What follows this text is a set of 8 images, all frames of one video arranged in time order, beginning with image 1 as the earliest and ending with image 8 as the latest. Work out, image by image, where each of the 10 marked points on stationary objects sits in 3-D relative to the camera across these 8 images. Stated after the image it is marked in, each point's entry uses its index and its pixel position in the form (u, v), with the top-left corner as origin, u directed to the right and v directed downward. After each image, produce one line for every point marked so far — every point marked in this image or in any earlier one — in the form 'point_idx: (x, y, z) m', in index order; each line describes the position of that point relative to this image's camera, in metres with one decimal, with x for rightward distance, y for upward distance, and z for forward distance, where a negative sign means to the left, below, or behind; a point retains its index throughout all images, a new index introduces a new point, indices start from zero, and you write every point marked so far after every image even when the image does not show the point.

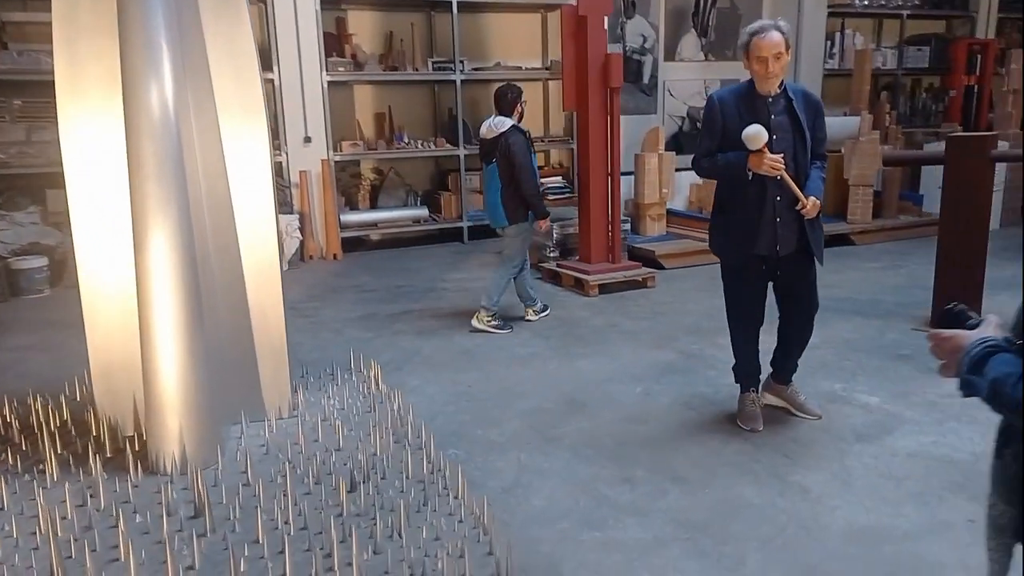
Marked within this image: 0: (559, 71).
0: (+0.5, +2.2, +7.7) m
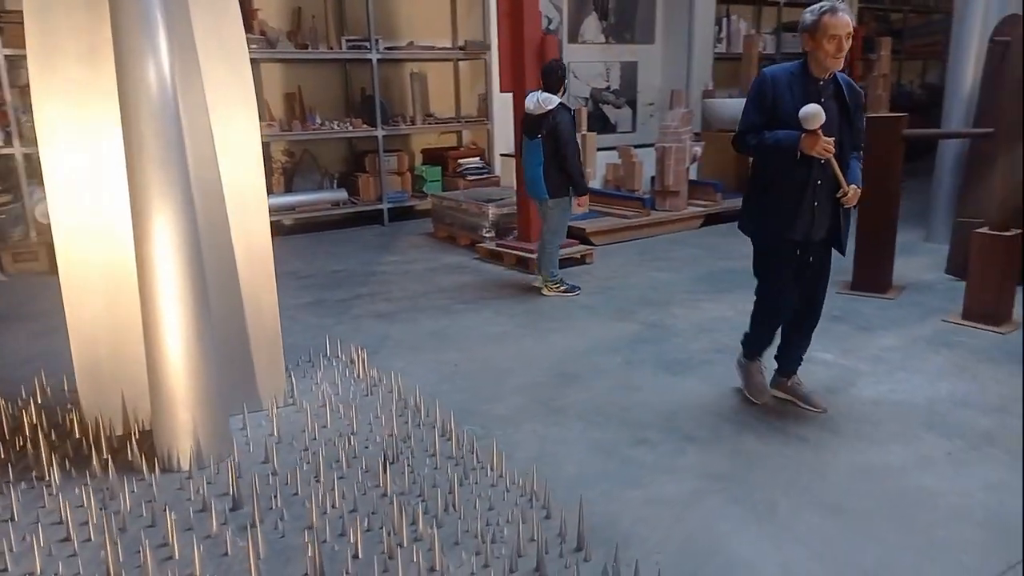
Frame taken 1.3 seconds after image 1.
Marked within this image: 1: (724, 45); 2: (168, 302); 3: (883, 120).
0: (-0.4, +2.4, +7.7) m
1: (+2.7, +3.1, +9.7) m
2: (-1.2, 0.0, +2.6) m
3: (+2.1, +1.0, +4.4) m
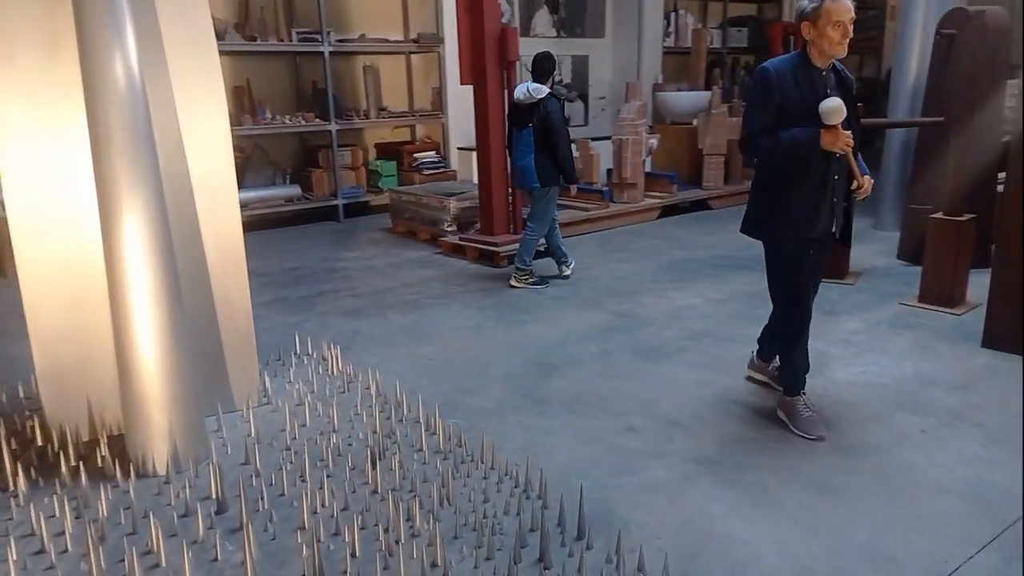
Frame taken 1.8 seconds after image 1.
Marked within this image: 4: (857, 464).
0: (-0.9, +2.4, +7.6) m
1: (+2.1, +3.2, +9.8) m
2: (-1.2, 0.0, +2.4) m
3: (+1.9, +1.0, +4.5) m
4: (+1.1, -0.6, +2.4) m
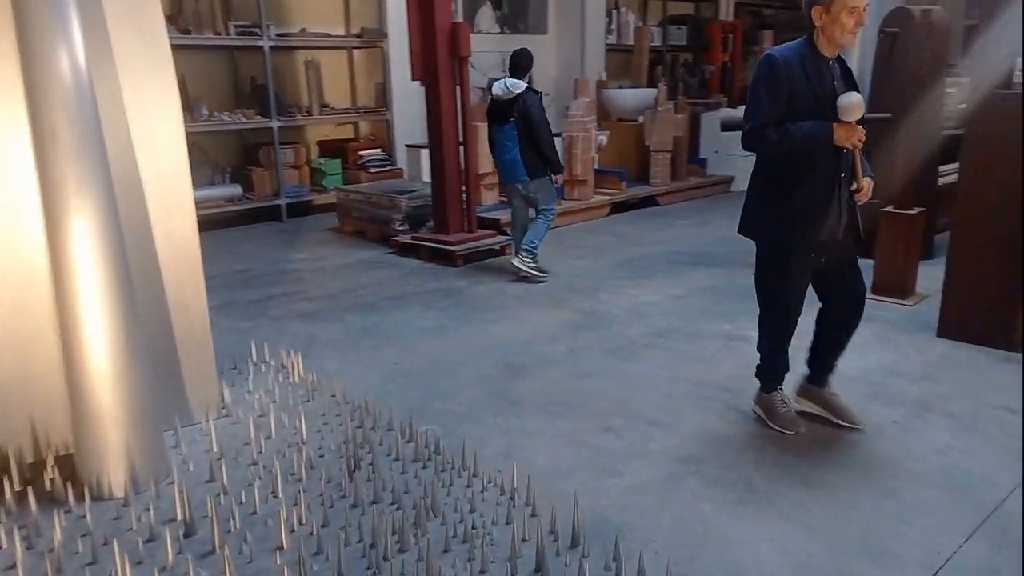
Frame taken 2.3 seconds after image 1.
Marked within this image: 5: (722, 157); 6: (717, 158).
0: (-1.4, +2.4, +7.5) m
1: (+1.3, +3.3, +9.8) m
2: (-1.3, -0.1, +2.3) m
3: (+1.7, +1.1, +4.6) m
4: (+1.1, -0.5, +2.5) m
5: (+2.3, +1.4, +8.2) m
6: (+2.2, +1.4, +8.3) m
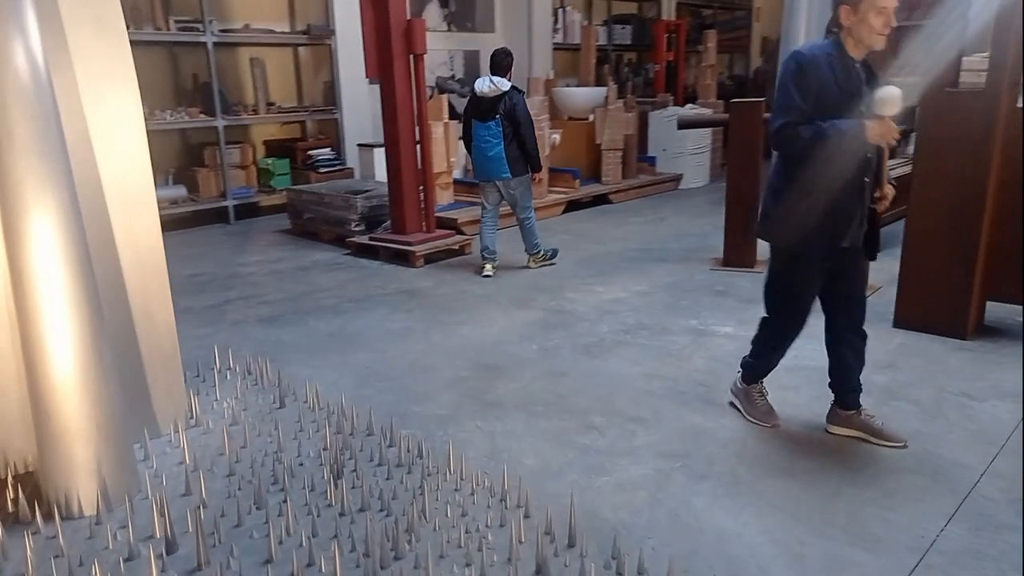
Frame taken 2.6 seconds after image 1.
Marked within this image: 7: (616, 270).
0: (-1.9, +2.4, +7.3) m
1: (+0.6, +3.3, +9.9) m
2: (-1.3, -0.1, +2.1) m
3: (+1.4, +1.1, +4.7) m
4: (+1.0, -0.5, +2.5) m
5: (+1.8, +1.5, +8.4) m
6: (+1.7, +1.5, +8.4) m
7: (+0.7, +0.1, +4.9) m
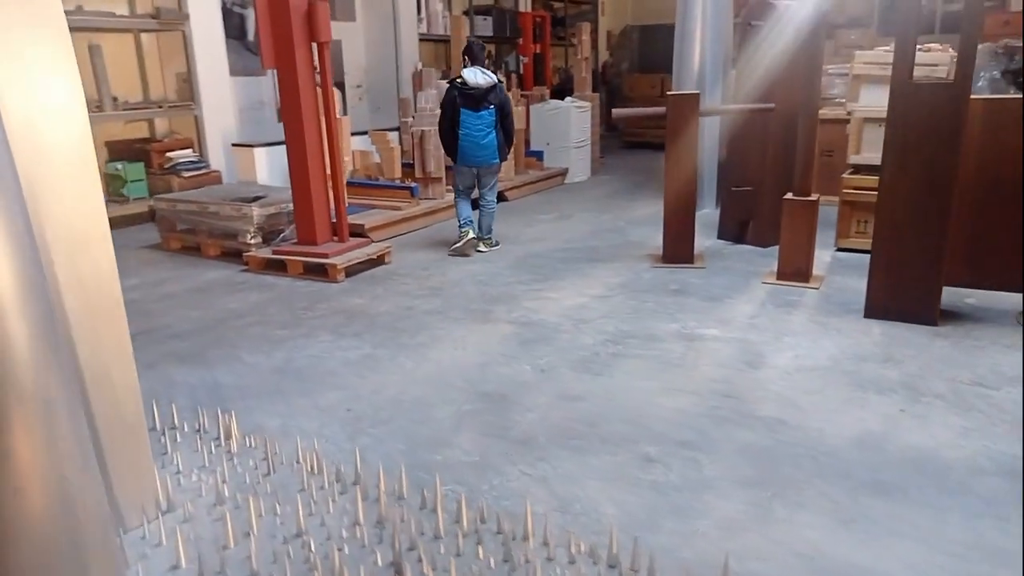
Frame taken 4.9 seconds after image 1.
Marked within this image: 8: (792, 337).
0: (-2.9, +2.2, +6.4) m
1: (-1.1, +3.3, +9.5) m
2: (-1.0, -0.2, +1.5) m
3: (+1.0, +1.1, +4.6) m
4: (+1.2, -0.5, +2.4) m
5: (+0.5, +1.5, +8.3) m
6: (+0.4, +1.5, +8.3) m
7: (+0.3, +0.1, +4.6) m
8: (+1.3, -0.2, +3.4) m
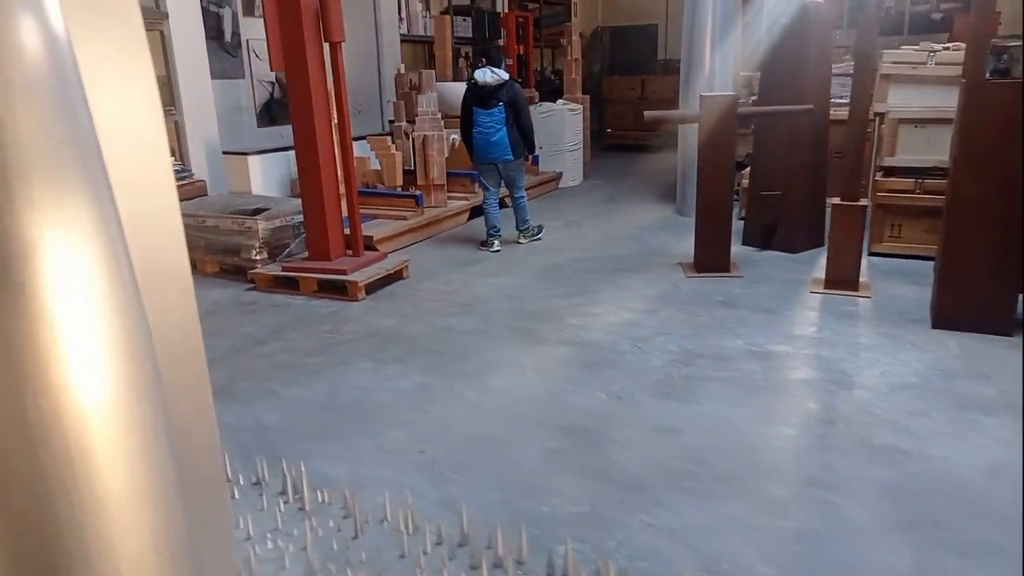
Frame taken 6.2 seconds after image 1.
0: (-2.9, +2.1, +5.9) m
1: (-1.3, +3.1, +9.1) m
2: (-0.6, -0.3, +1.2) m
3: (+1.2, +1.1, +4.4) m
4: (+1.5, -0.6, +2.2) m
5: (+0.4, +1.4, +8.0) m
6: (+0.3, +1.4, +8.0) m
7: (+0.5, 0.0, +4.4) m
8: (+1.5, -0.3, +3.2) m
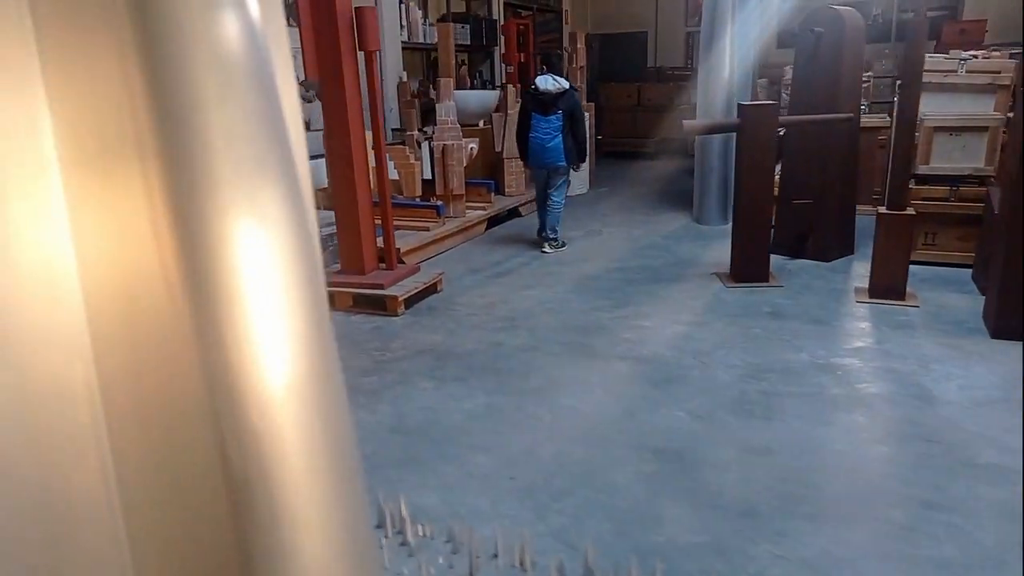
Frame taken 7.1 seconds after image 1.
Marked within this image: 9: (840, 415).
0: (-2.7, +2.0, +5.8) m
1: (-1.2, +3.0, +9.0) m
2: (-0.3, -0.4, +1.1) m
3: (+1.4, +1.0, +4.3) m
4: (+1.8, -0.6, +2.2) m
5: (+0.5, +1.3, +7.9) m
6: (+0.4, +1.3, +8.0) m
7: (+0.7, -0.1, +4.3) m
8: (+1.8, -0.3, +3.2) m
9: (+1.2, -0.5, +2.8) m
